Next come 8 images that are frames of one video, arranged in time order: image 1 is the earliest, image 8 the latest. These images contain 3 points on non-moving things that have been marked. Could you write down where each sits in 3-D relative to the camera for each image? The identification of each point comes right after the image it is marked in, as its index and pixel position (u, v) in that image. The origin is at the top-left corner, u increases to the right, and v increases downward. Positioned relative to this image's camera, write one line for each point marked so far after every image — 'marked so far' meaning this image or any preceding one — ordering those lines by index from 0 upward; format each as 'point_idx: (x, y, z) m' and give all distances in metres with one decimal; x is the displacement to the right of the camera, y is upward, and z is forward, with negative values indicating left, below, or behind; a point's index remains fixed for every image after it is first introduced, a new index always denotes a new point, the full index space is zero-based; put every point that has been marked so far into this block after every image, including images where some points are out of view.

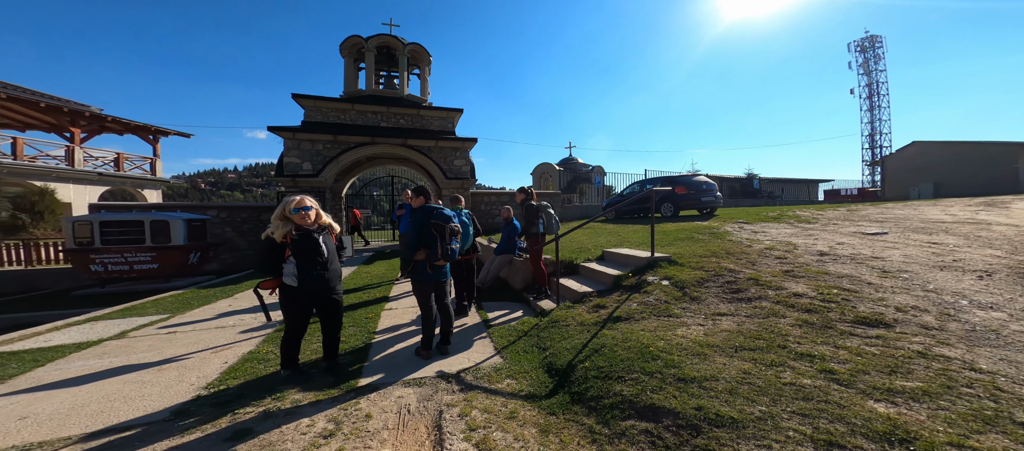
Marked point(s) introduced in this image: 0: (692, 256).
0: (+2.9, -0.5, +5.4) m
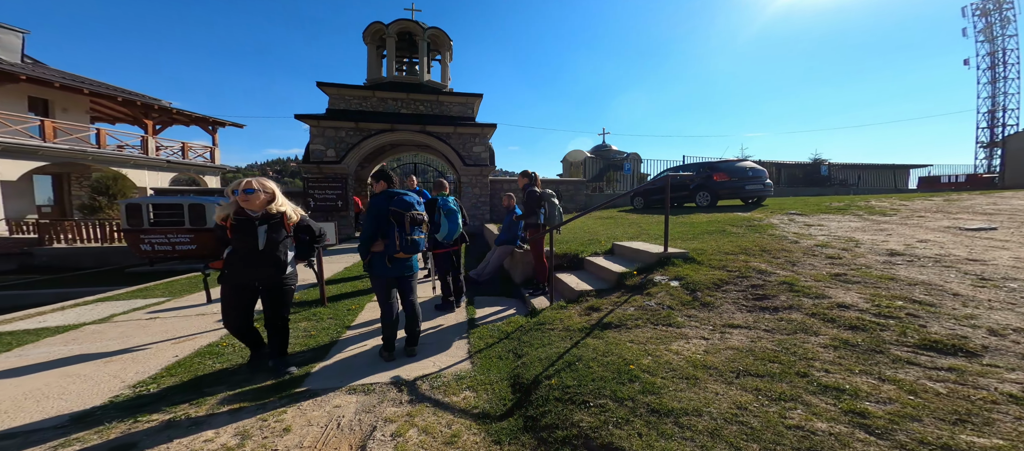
0: (+2.8, -0.4, +4.8) m
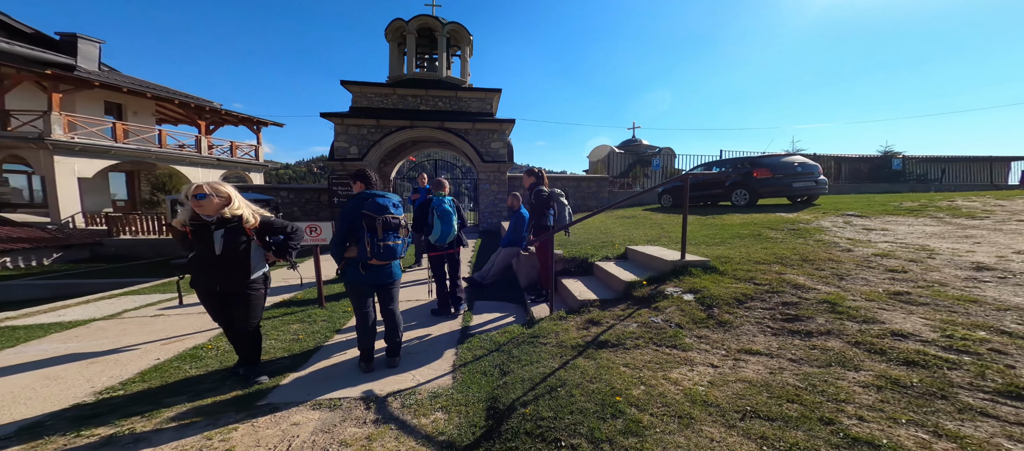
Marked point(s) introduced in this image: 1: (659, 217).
0: (+2.9, -0.5, +4.2) m
1: (+3.5, +0.2, +8.1) m
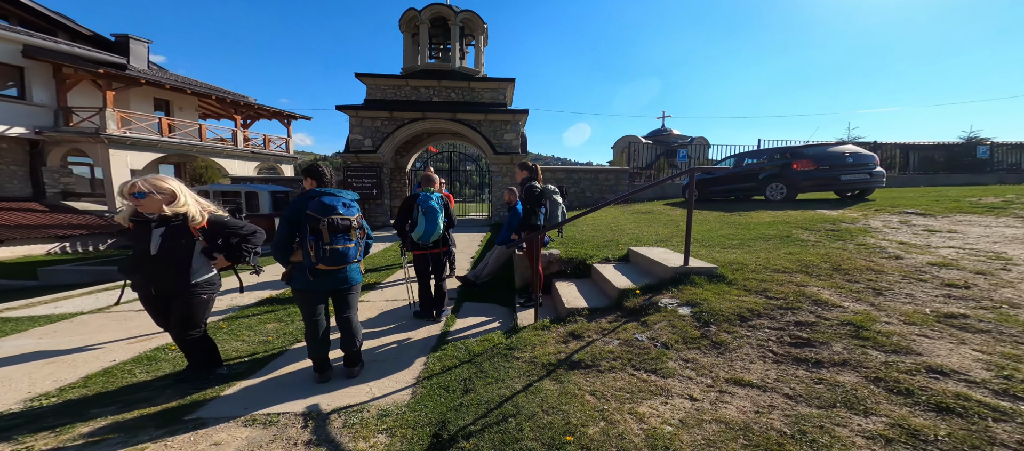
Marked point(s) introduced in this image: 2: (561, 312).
0: (+2.7, -0.5, +3.7) m
1: (+3.6, +0.3, +7.5) m
2: (+0.5, -0.9, +3.7) m
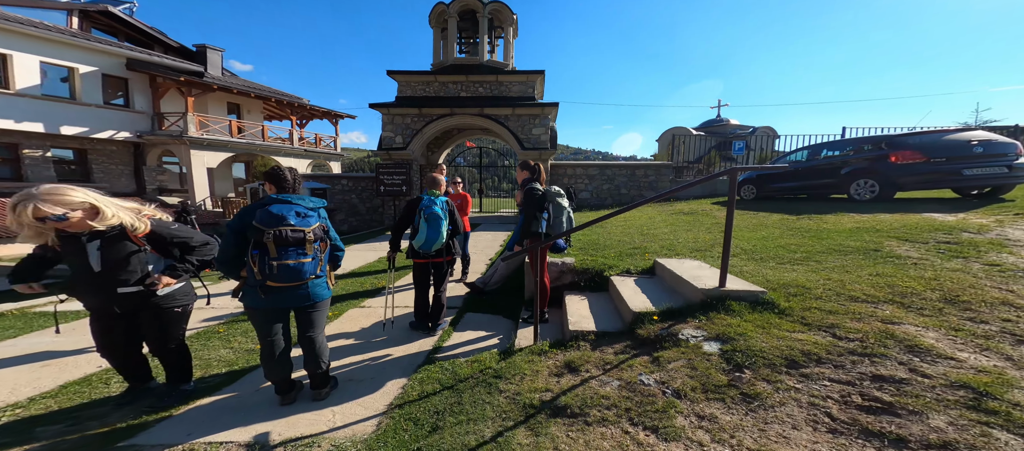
0: (+2.6, -0.6, +2.9) m
1: (+4.1, +0.2, +6.5) m
2: (+0.5, -1.0, +3.3) m
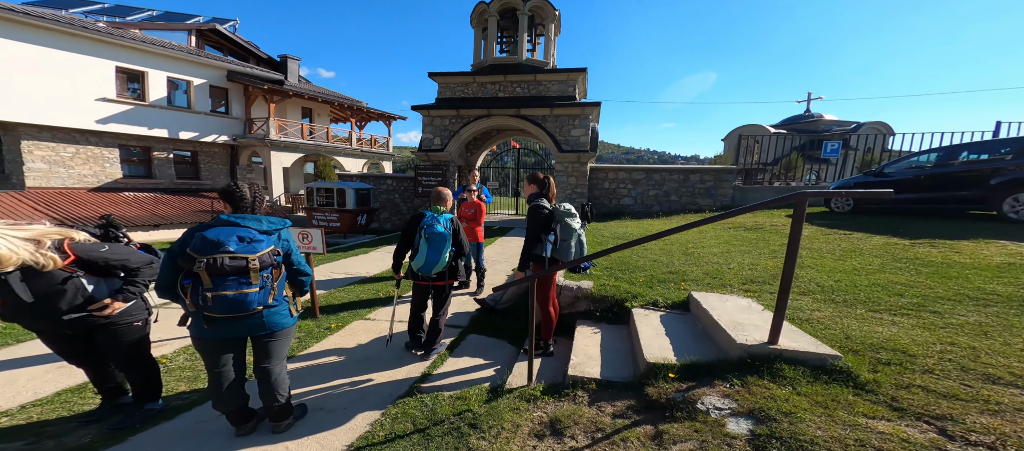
0: (+2.5, -0.8, +2.1) m
1: (+4.5, -0.1, +5.4) m
2: (+0.4, -1.2, +2.8) m
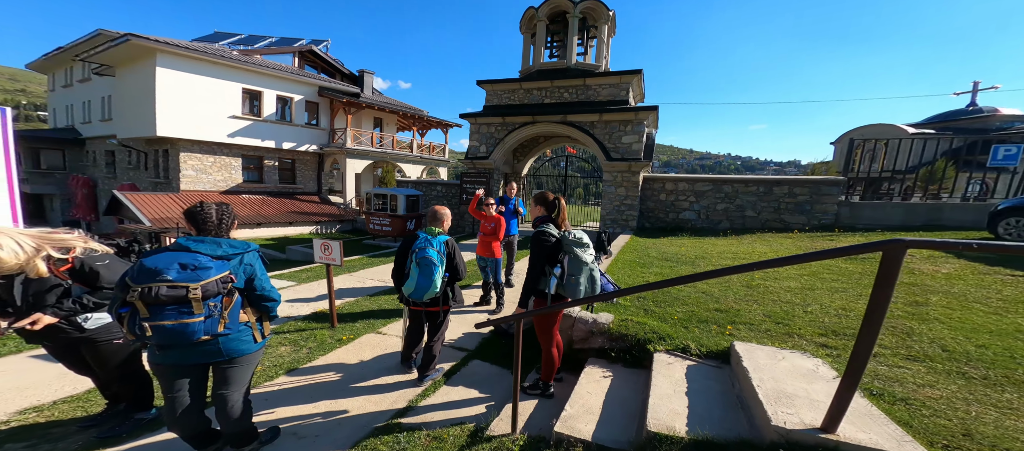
0: (+2.2, -1.1, +1.4) m
1: (+4.8, -0.4, +4.3) m
2: (+0.3, -1.4, +2.4) m
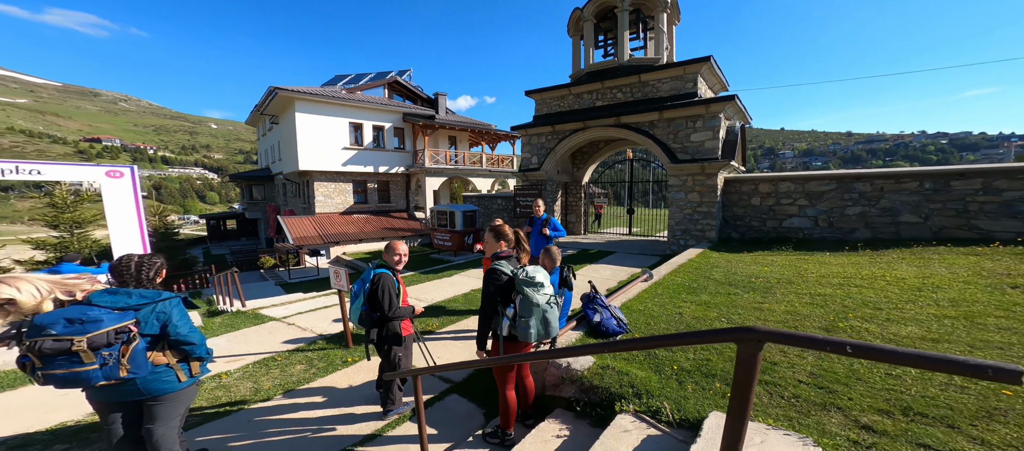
0: (+1.3, -1.3, +0.6) m
1: (+4.5, -0.6, +2.7) m
2: (-0.3, -1.6, +2.0) m
